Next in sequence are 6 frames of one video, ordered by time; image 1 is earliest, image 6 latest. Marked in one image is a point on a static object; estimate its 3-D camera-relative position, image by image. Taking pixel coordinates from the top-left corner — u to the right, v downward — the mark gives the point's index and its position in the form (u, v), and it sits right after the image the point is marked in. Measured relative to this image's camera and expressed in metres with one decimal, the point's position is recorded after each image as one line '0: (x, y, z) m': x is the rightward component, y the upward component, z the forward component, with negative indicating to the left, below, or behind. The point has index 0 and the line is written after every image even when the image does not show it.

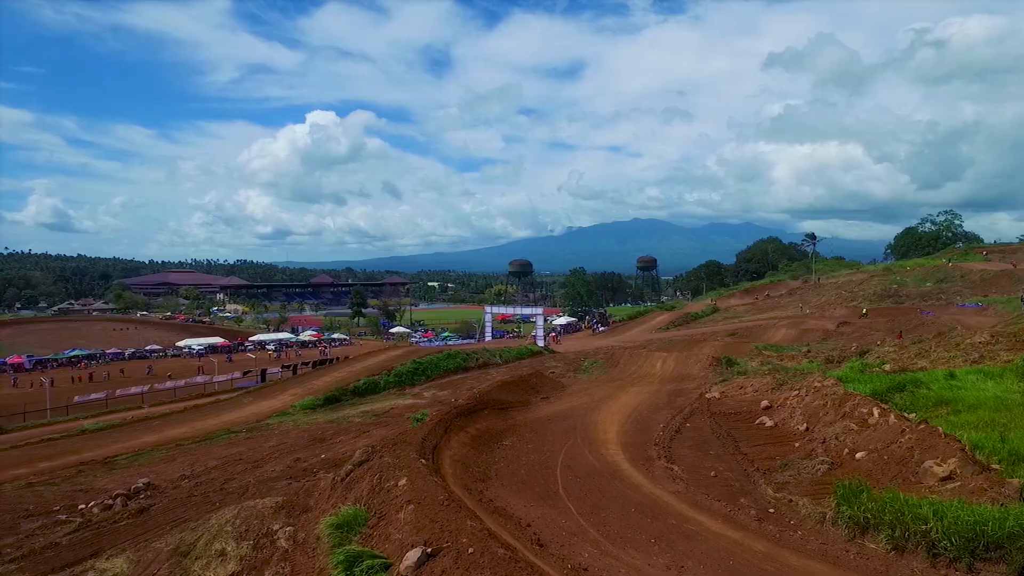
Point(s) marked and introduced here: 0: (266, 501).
0: (-5.2, -4.5, +13.1) m
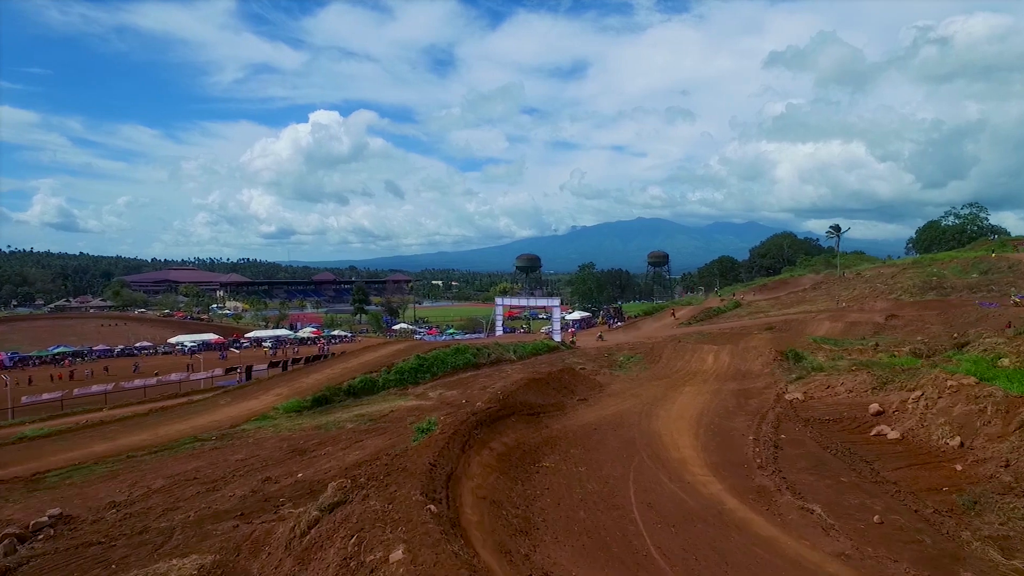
0: (-4.4, -3.7, +8.4) m
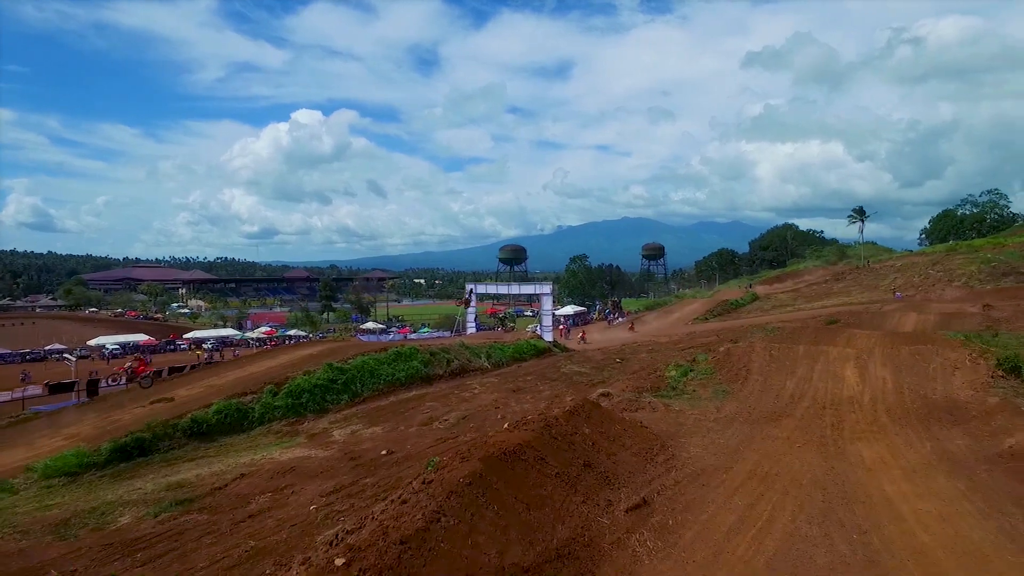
0: (-4.9, -2.7, -3.6) m
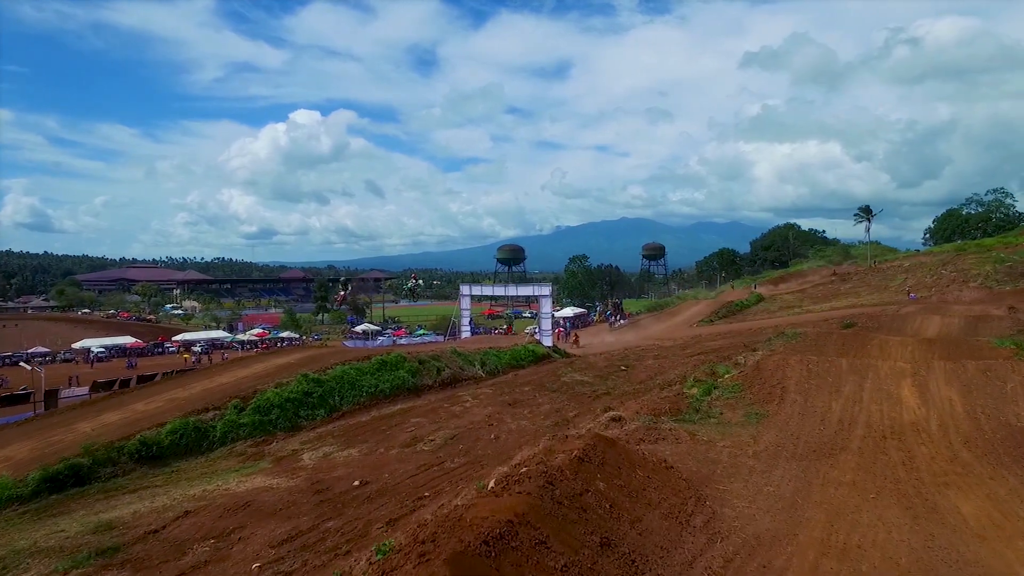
0: (-4.9, -2.8, -5.7) m
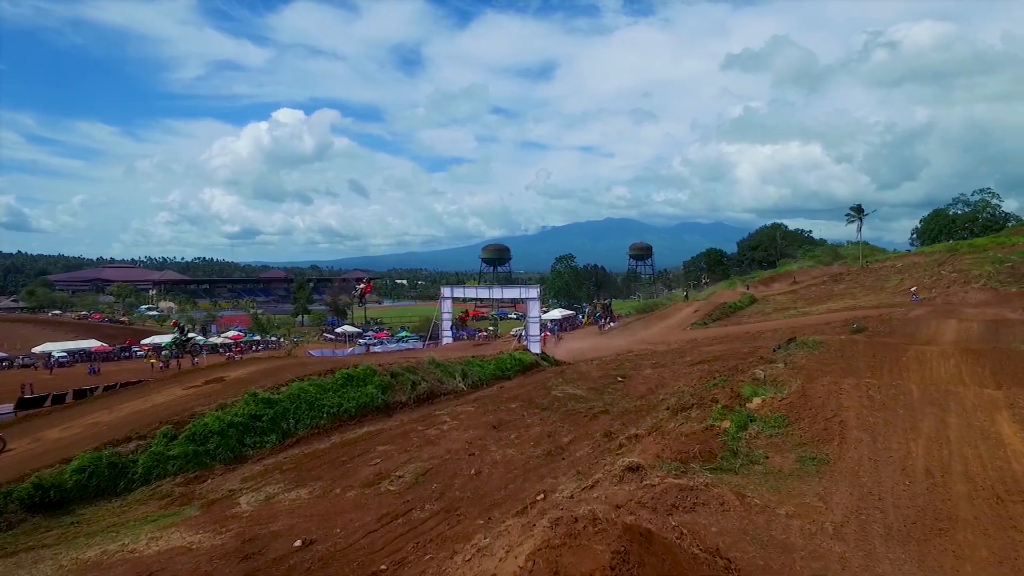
0: (-4.8, -2.9, -8.4) m
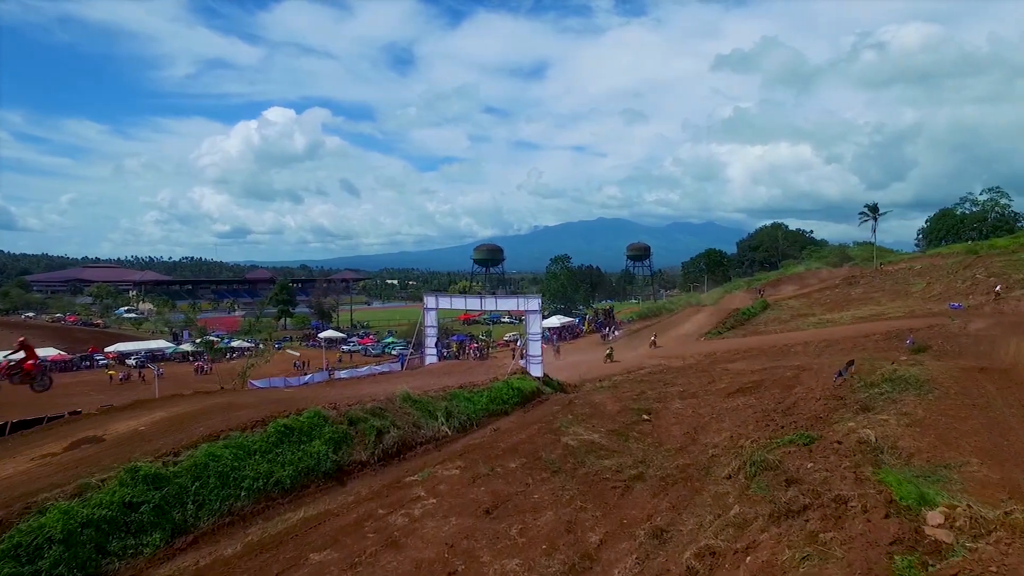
0: (-4.4, -3.3, -13.5) m
